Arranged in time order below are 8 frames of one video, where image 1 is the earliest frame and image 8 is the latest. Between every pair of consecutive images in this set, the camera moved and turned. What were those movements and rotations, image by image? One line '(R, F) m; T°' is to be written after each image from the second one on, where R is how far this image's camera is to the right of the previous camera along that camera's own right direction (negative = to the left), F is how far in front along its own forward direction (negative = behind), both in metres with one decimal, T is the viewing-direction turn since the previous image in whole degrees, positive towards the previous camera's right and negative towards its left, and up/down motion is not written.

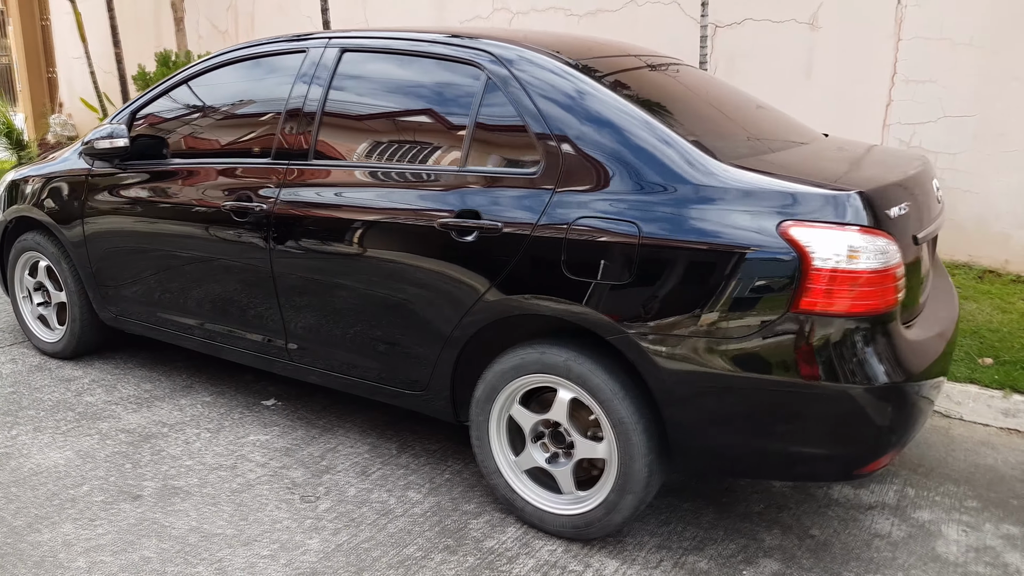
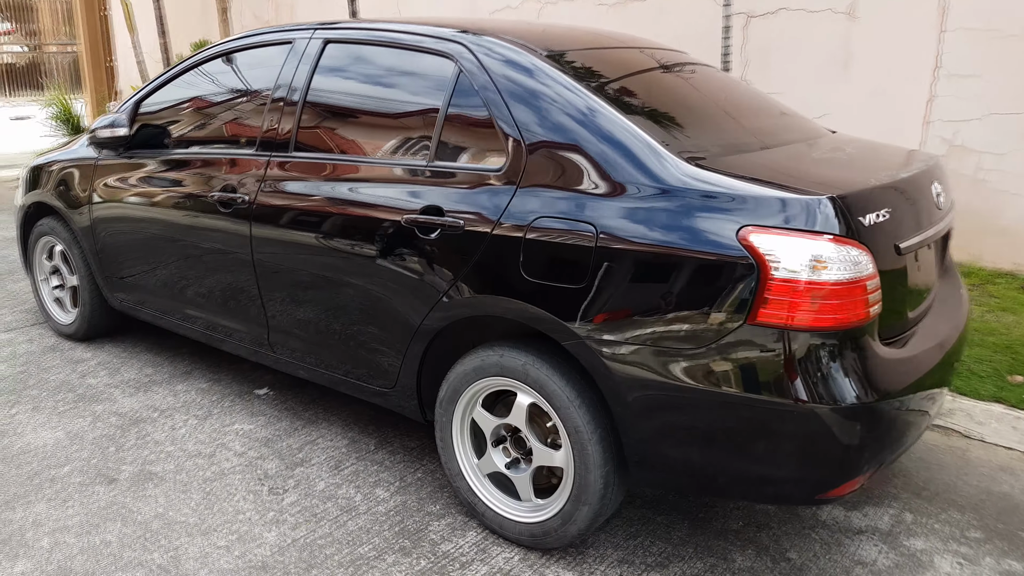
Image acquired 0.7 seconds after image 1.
(+0.3, +0.1) m; -5°
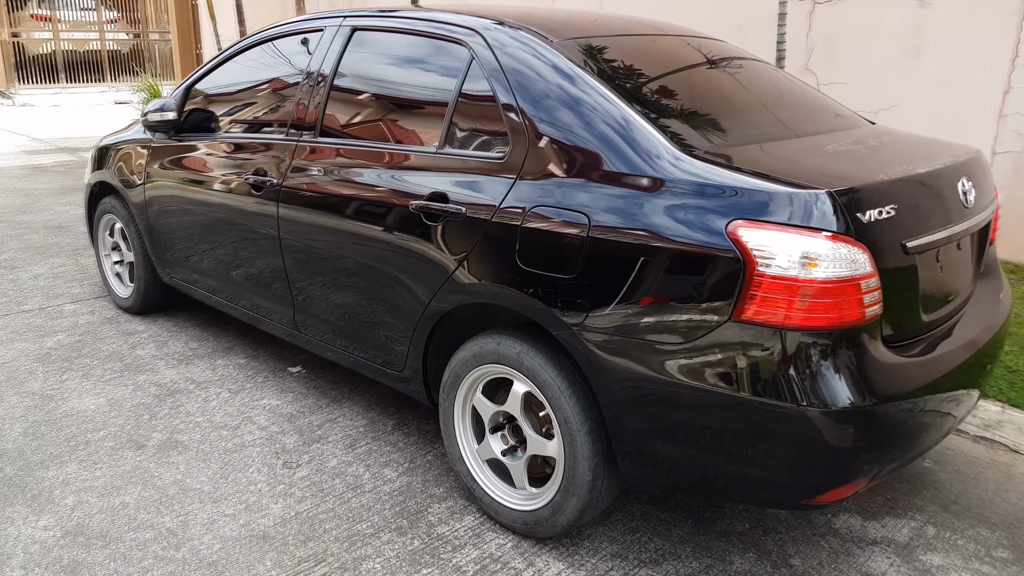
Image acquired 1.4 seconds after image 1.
(+0.3, 0.0) m; -6°
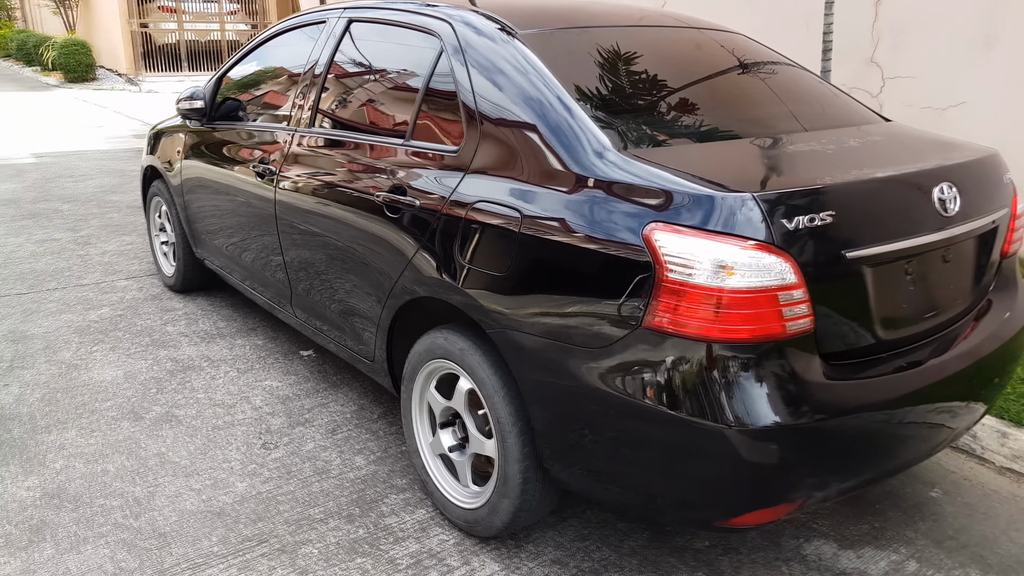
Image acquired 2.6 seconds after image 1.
(+0.5, +0.1) m; -8°
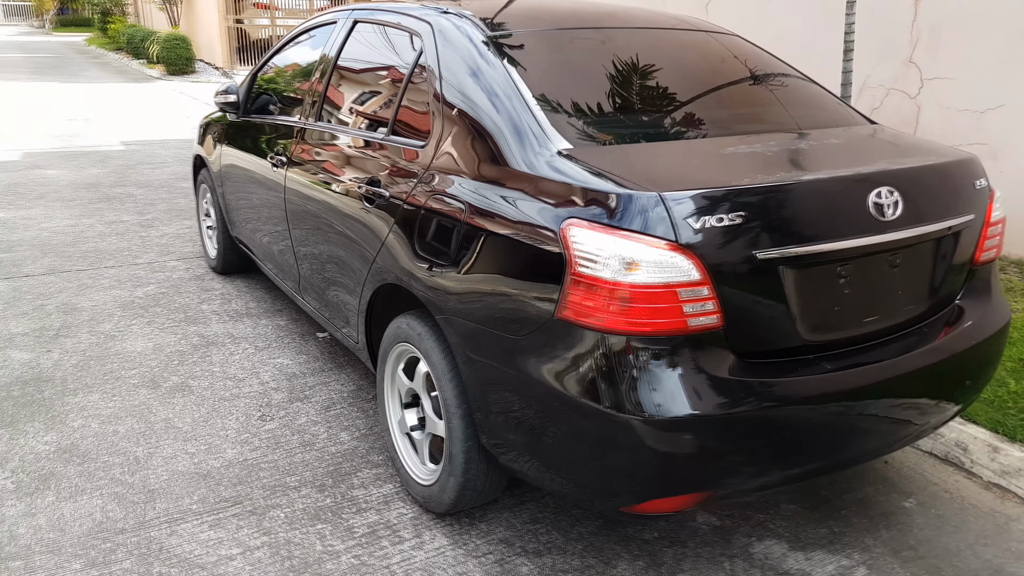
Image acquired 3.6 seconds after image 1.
(+0.4, -0.1) m; -6°
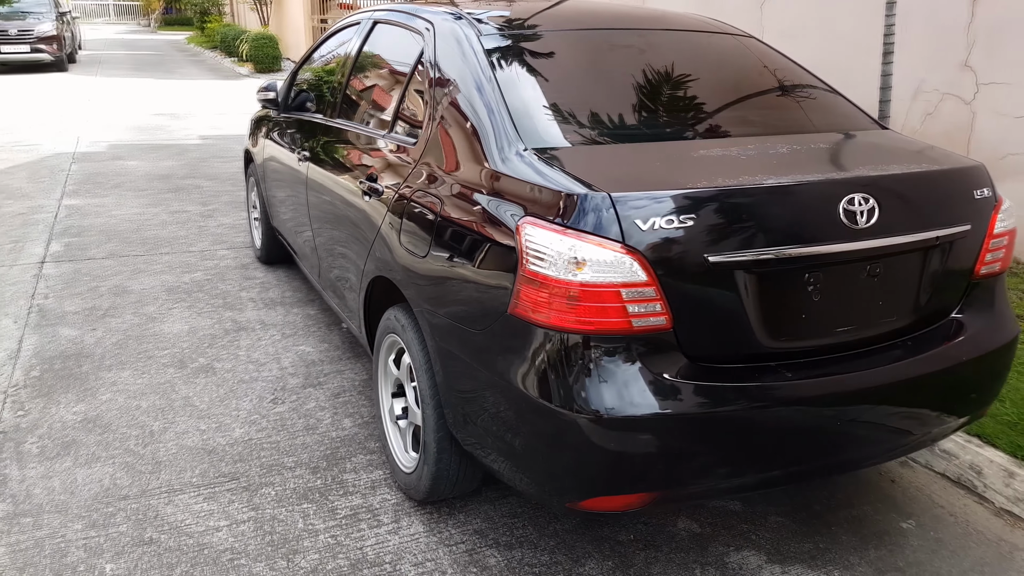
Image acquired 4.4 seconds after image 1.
(+0.3, 0.0) m; -6°
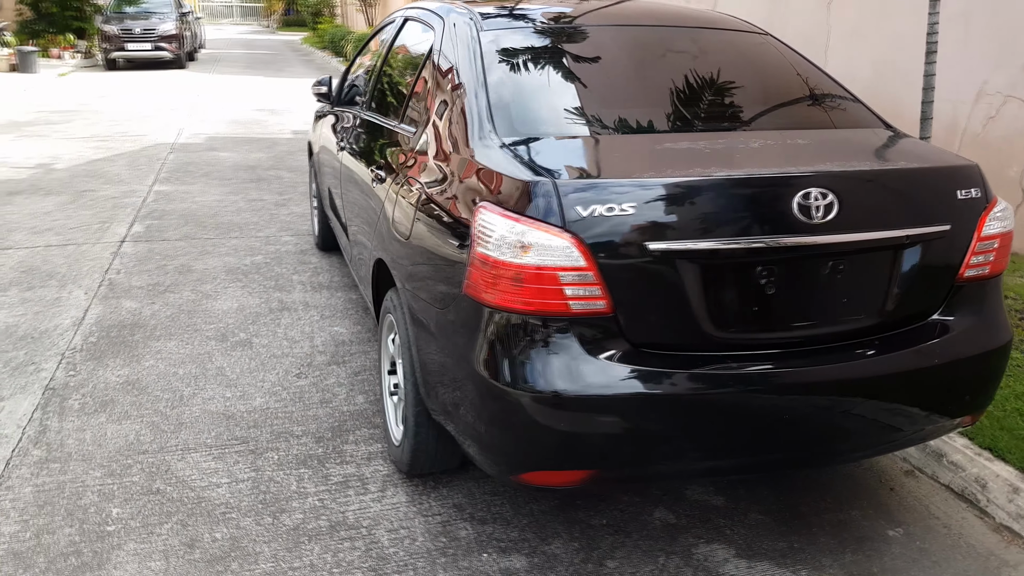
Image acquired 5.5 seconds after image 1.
(+0.4, -0.1) m; -7°
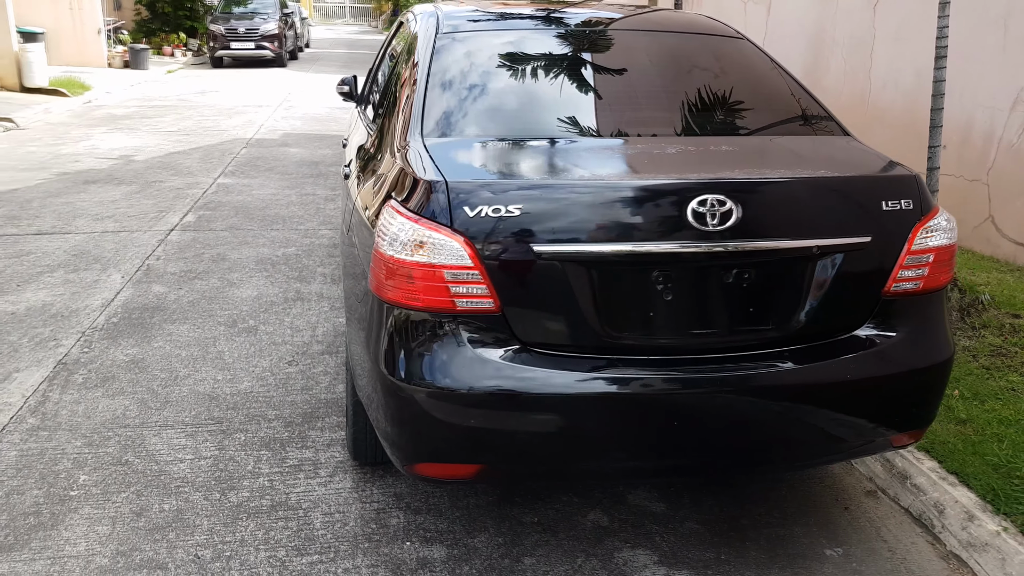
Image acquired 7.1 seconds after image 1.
(+0.5, 0.0) m; -7°
